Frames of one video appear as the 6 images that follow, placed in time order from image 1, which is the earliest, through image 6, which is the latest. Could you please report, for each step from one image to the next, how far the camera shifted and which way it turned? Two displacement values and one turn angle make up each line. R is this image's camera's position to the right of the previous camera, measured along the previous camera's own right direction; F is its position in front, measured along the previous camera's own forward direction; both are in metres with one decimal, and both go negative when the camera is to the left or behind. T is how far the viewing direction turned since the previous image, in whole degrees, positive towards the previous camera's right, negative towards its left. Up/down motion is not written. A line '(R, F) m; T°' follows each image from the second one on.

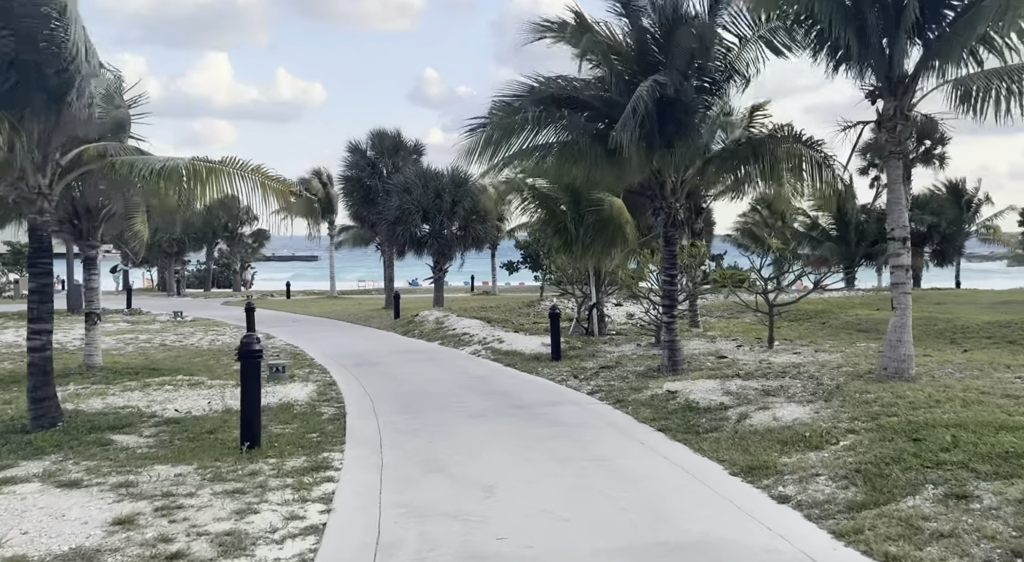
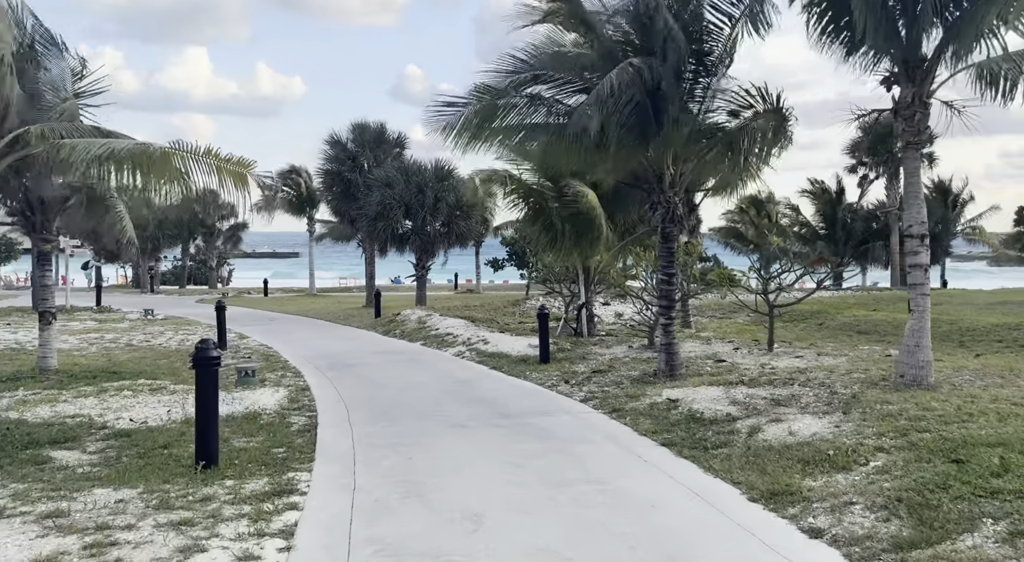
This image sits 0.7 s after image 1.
(-0.1, +0.8) m; +1°
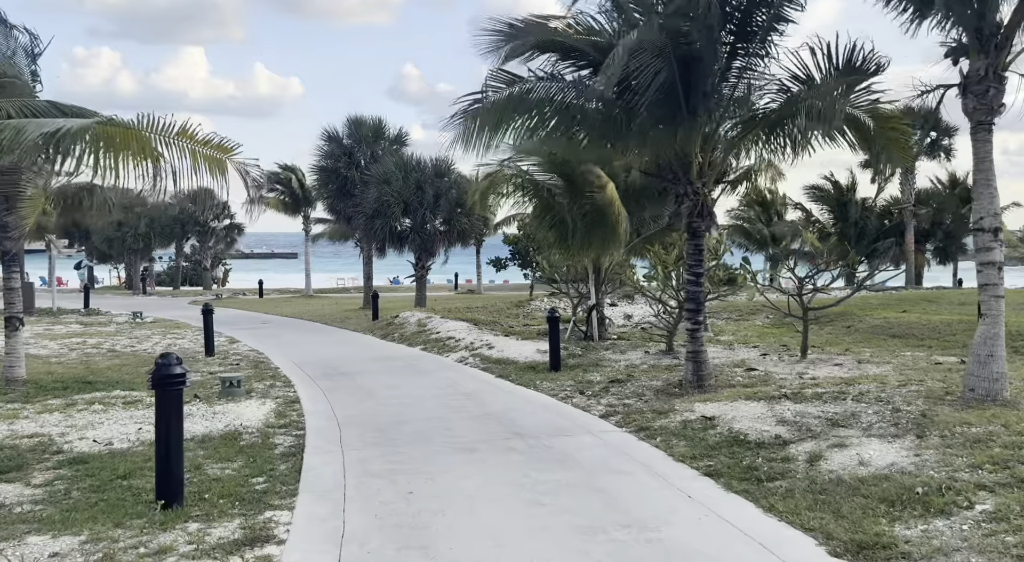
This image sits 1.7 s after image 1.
(-0.1, +1.2) m; 0°
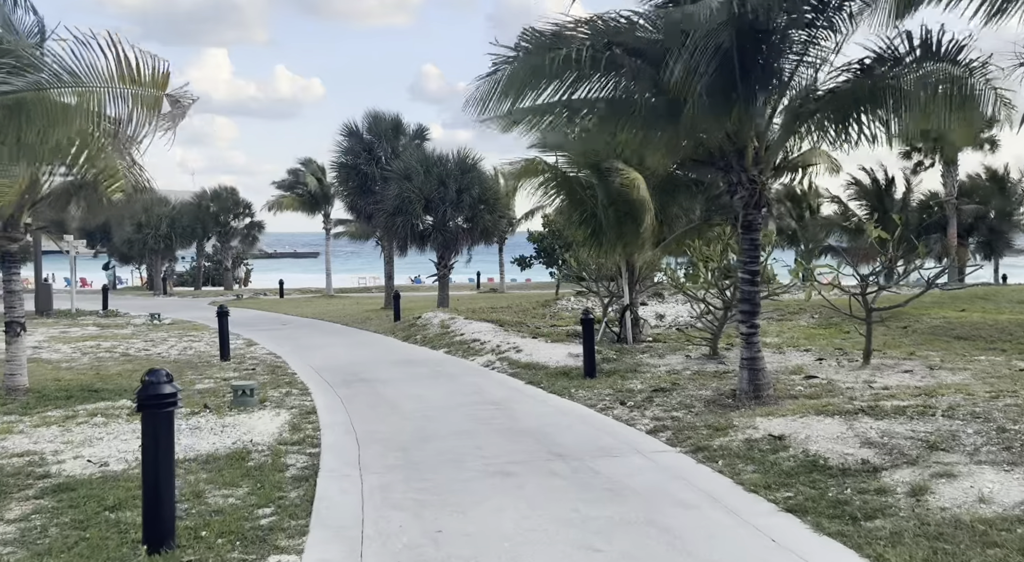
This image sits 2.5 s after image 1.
(-0.1, +1.0) m; -1°
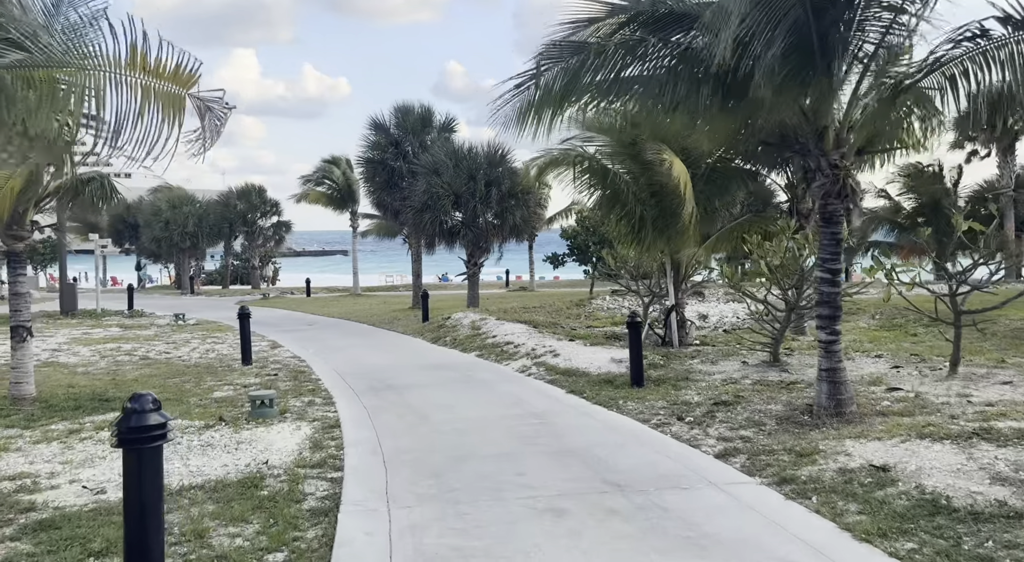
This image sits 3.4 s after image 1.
(-0.2, +1.1) m; -2°
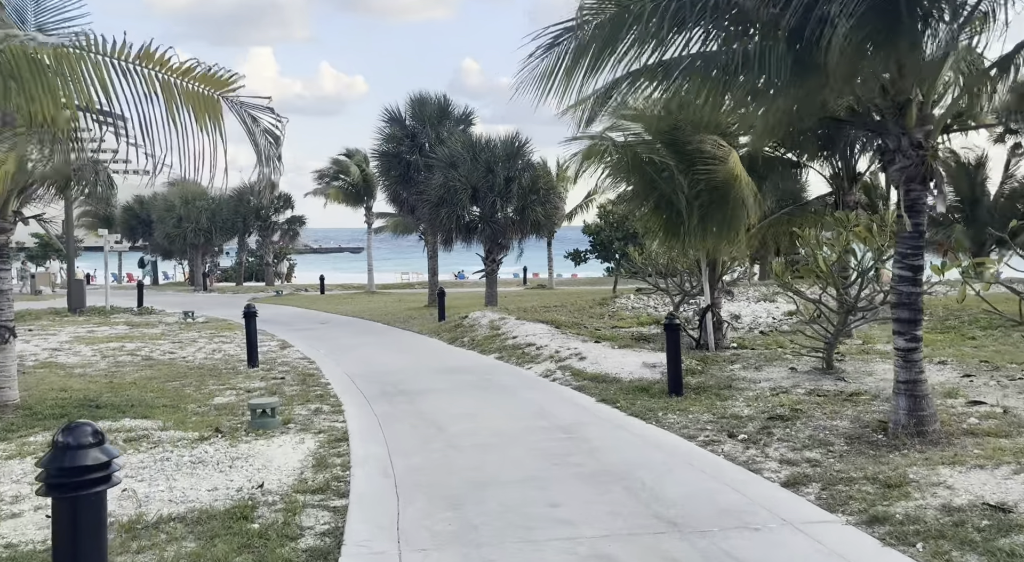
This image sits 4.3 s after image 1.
(-0.1, +1.1) m; -1°
